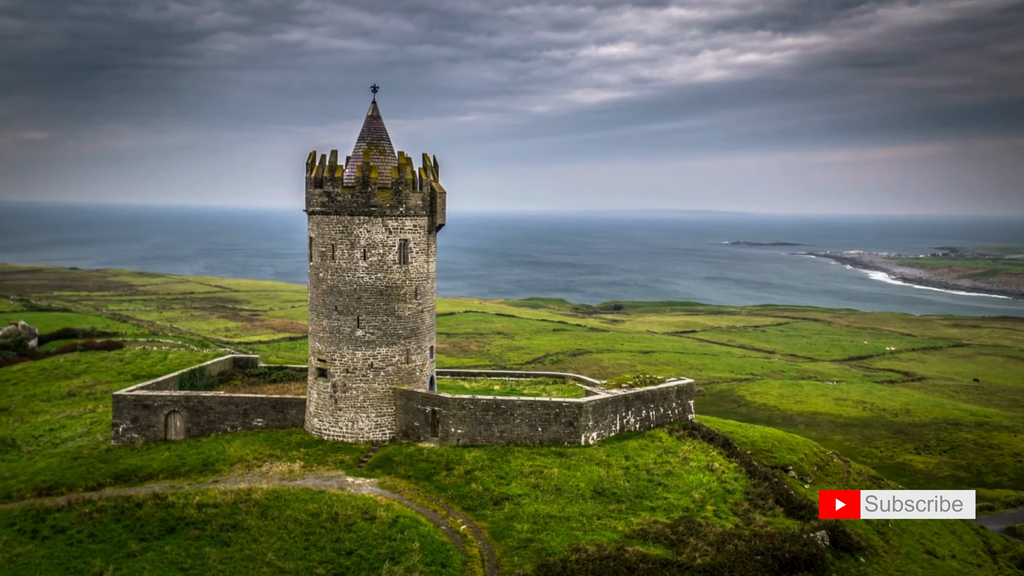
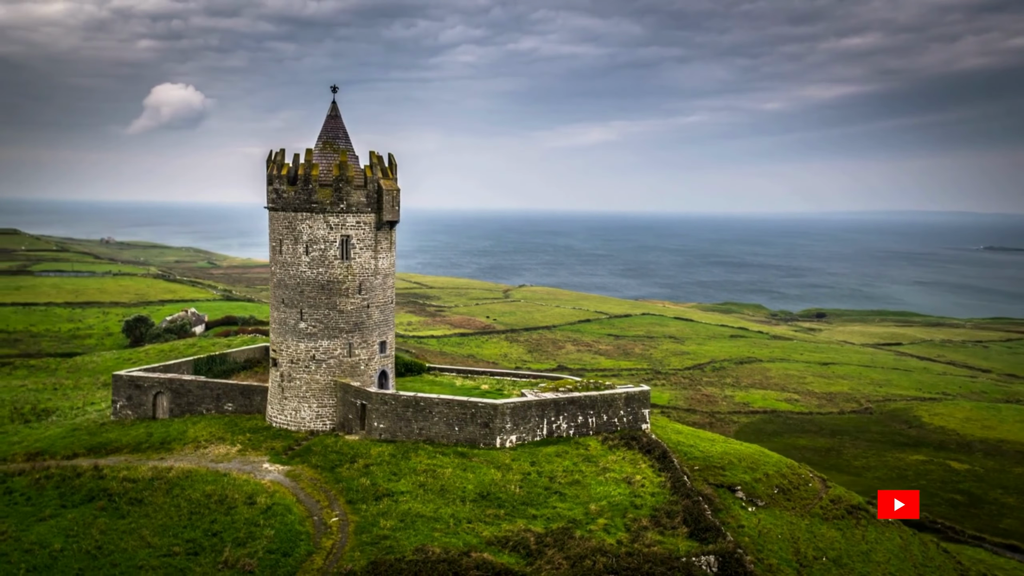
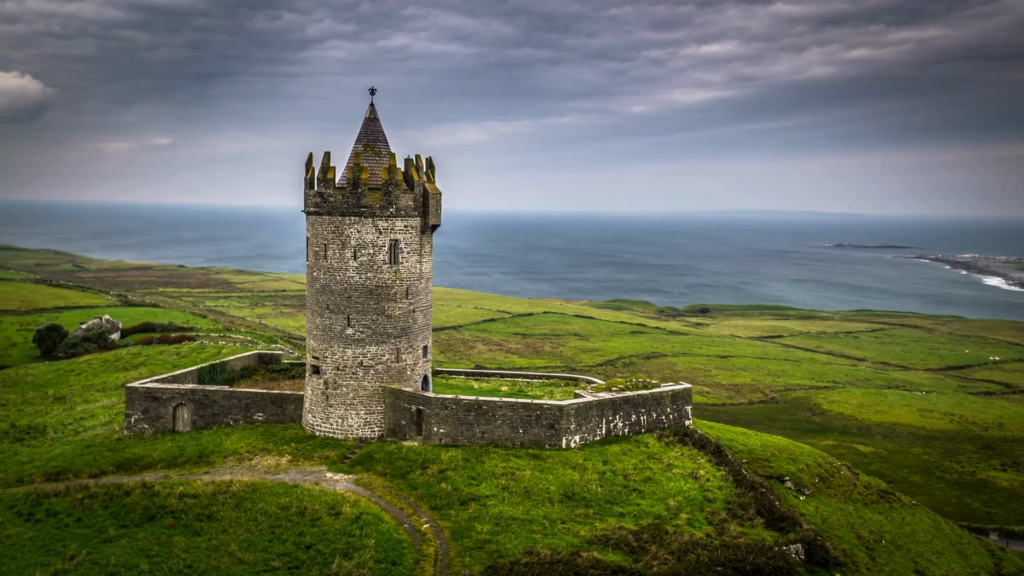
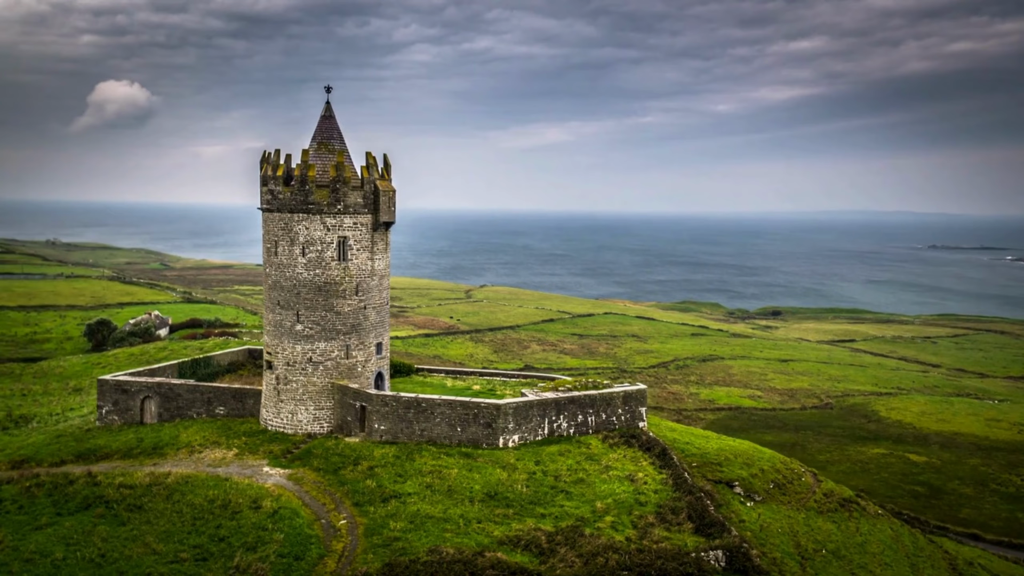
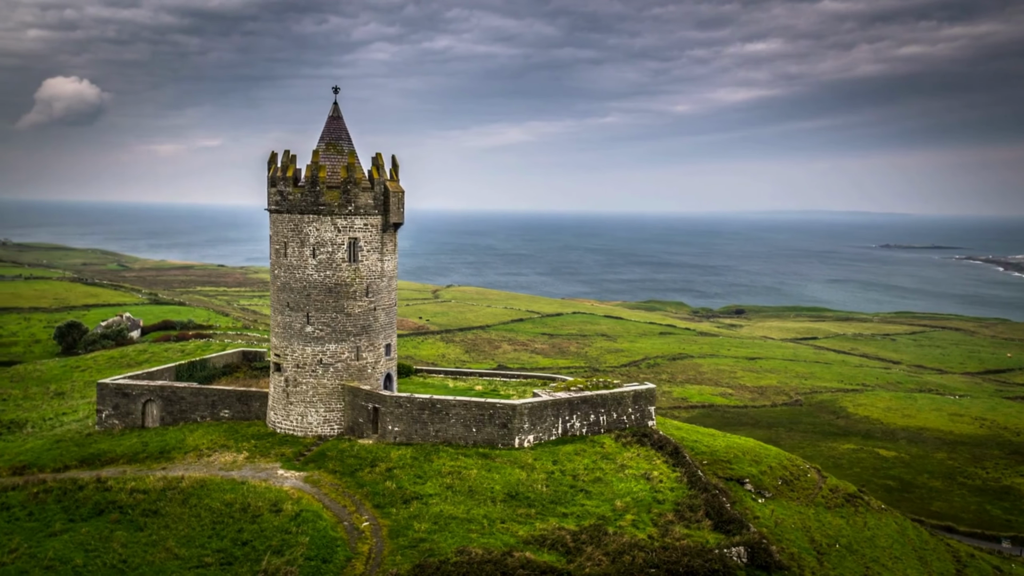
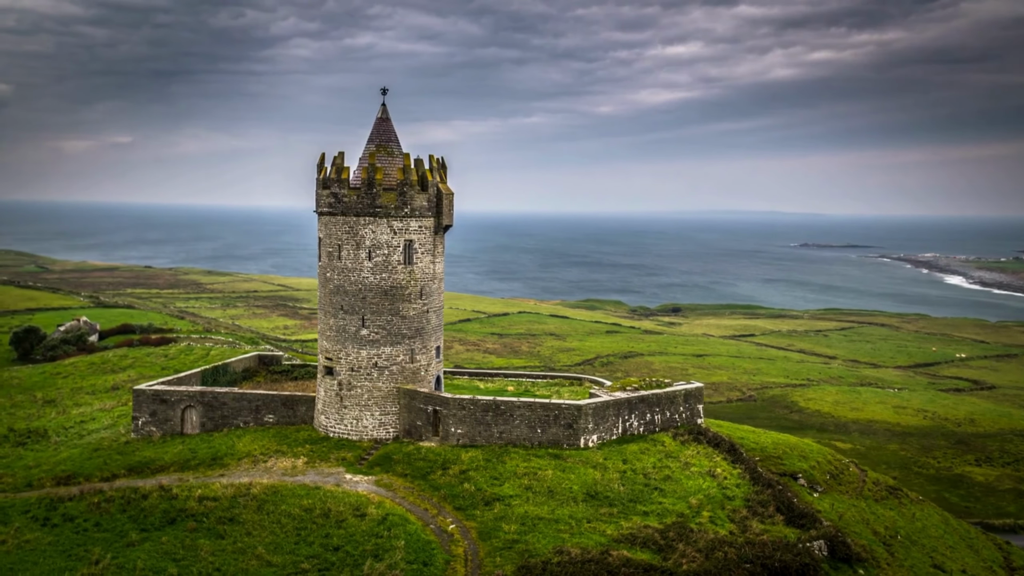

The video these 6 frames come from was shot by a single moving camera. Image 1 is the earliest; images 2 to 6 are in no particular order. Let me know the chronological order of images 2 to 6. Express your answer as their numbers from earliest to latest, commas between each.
6, 3, 5, 4, 2
